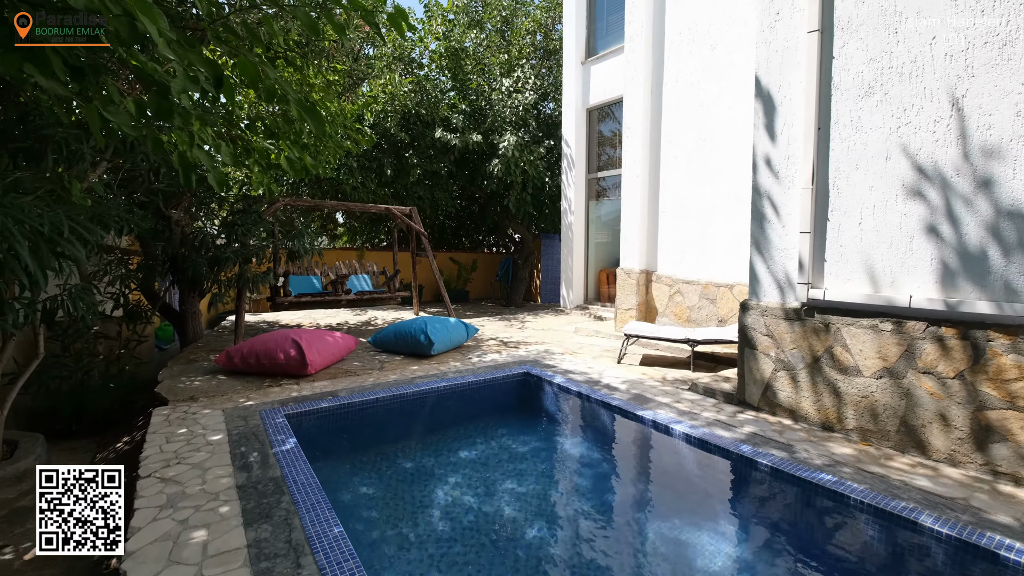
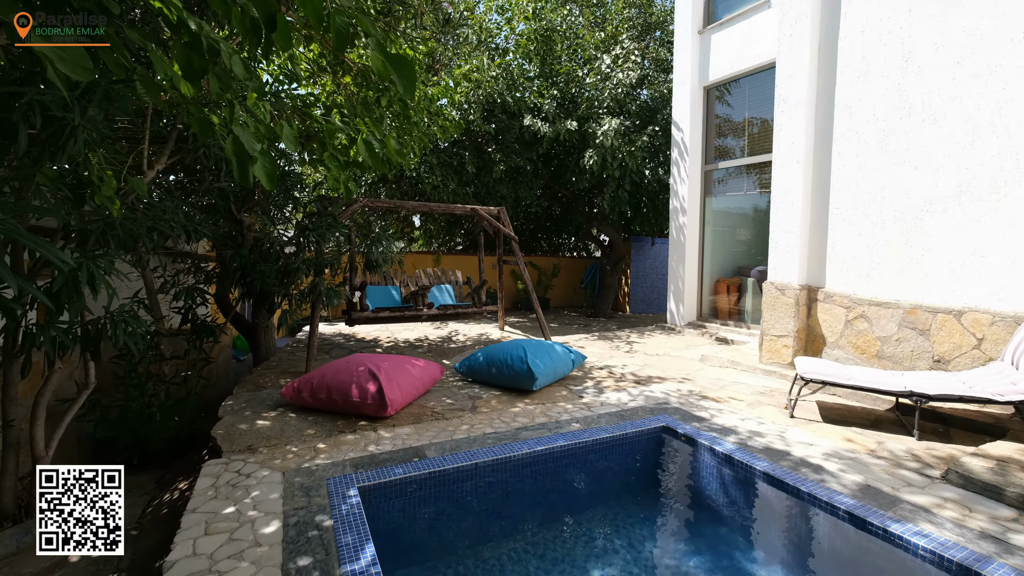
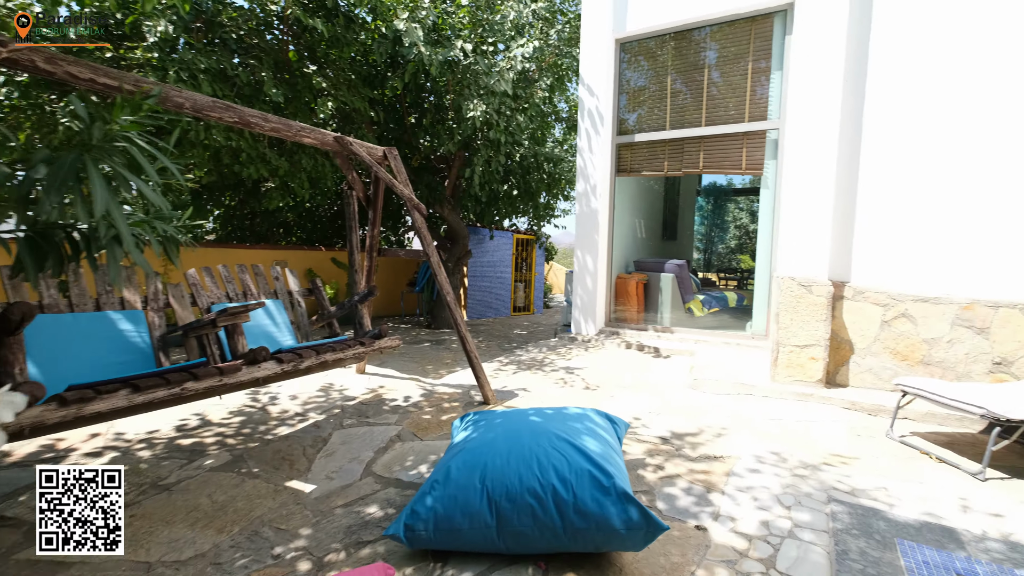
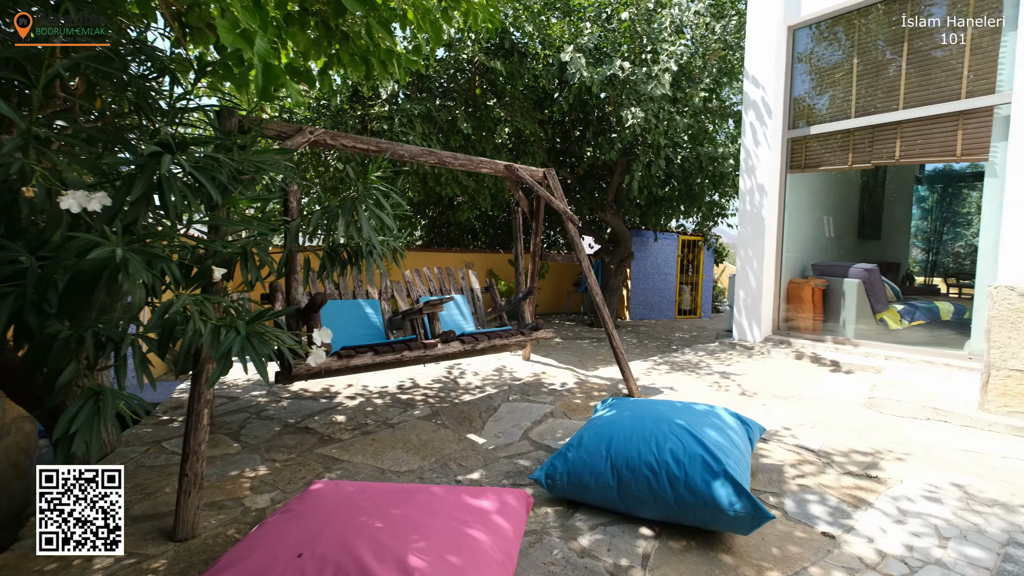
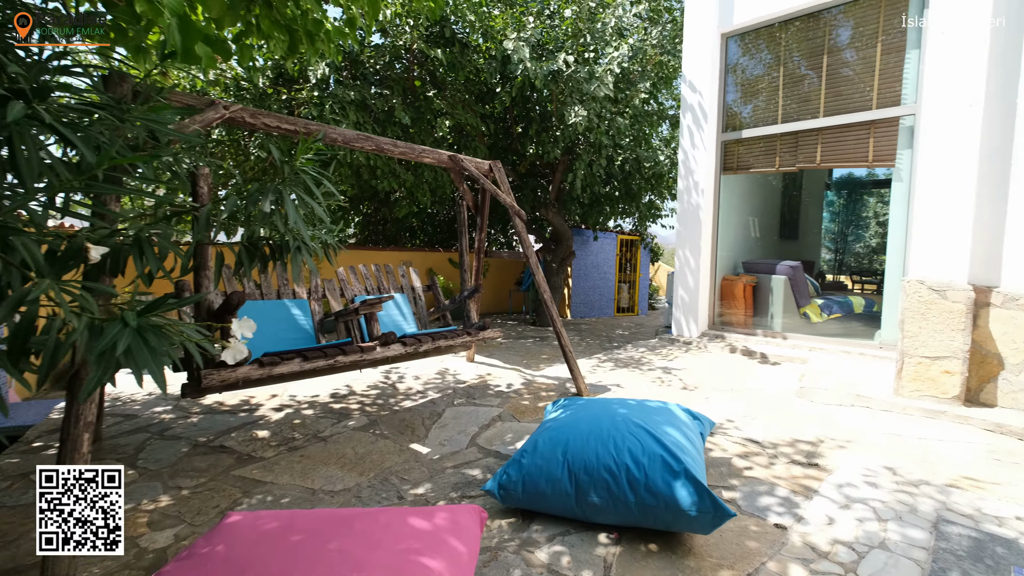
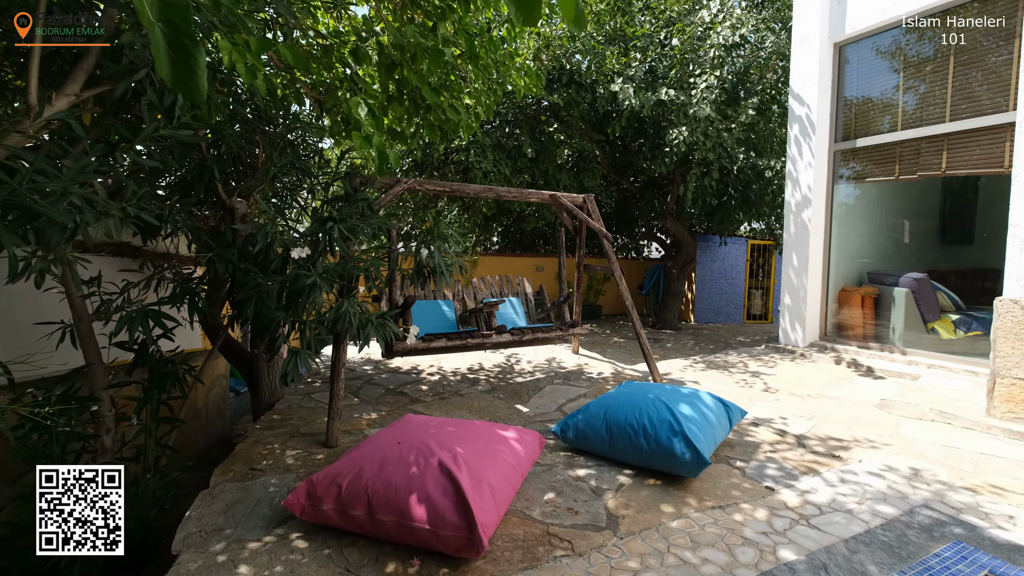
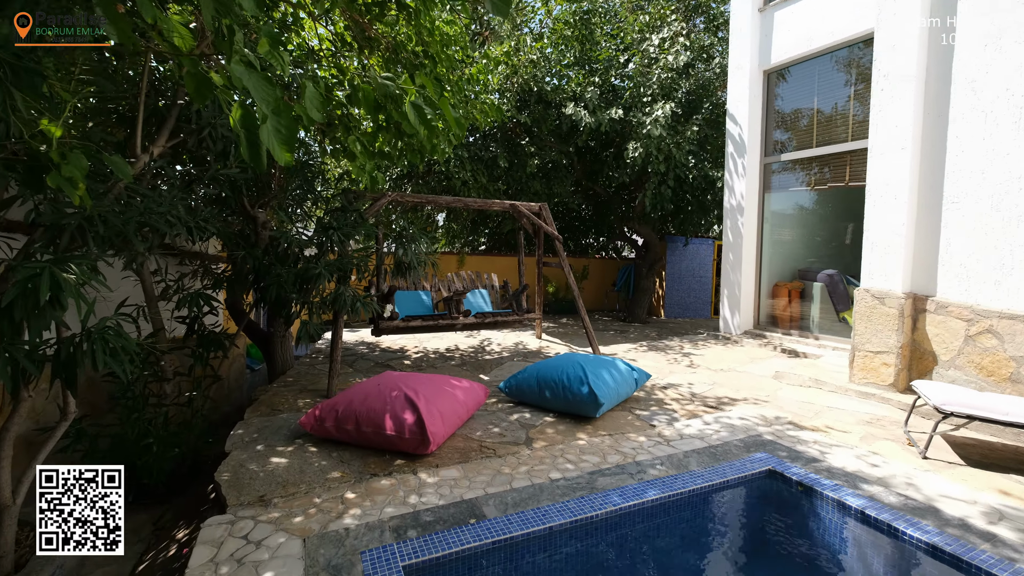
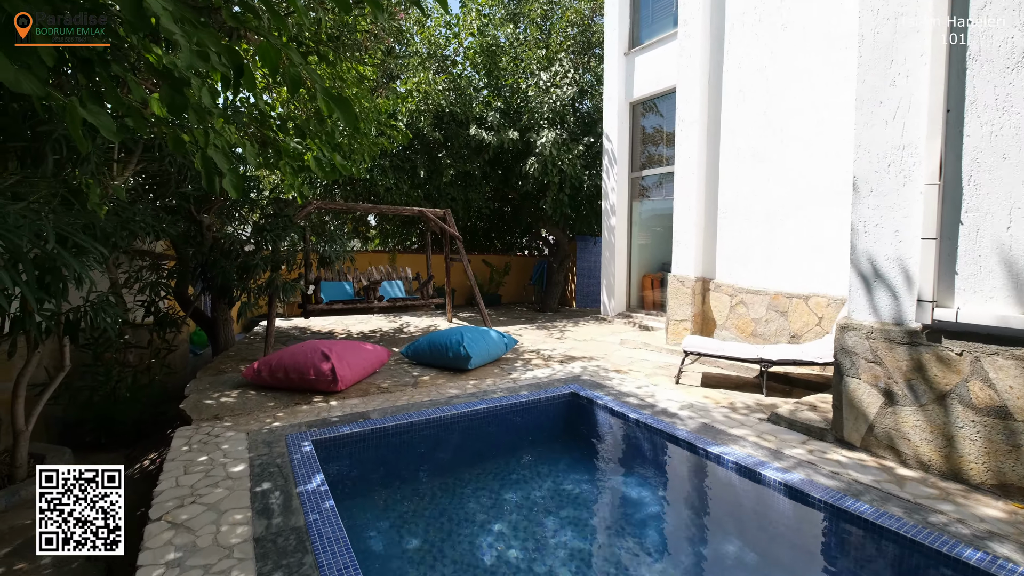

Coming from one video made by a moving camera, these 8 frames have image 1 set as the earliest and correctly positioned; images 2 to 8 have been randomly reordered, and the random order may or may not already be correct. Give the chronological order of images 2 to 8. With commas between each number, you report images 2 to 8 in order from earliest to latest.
8, 2, 7, 6, 4, 5, 3
